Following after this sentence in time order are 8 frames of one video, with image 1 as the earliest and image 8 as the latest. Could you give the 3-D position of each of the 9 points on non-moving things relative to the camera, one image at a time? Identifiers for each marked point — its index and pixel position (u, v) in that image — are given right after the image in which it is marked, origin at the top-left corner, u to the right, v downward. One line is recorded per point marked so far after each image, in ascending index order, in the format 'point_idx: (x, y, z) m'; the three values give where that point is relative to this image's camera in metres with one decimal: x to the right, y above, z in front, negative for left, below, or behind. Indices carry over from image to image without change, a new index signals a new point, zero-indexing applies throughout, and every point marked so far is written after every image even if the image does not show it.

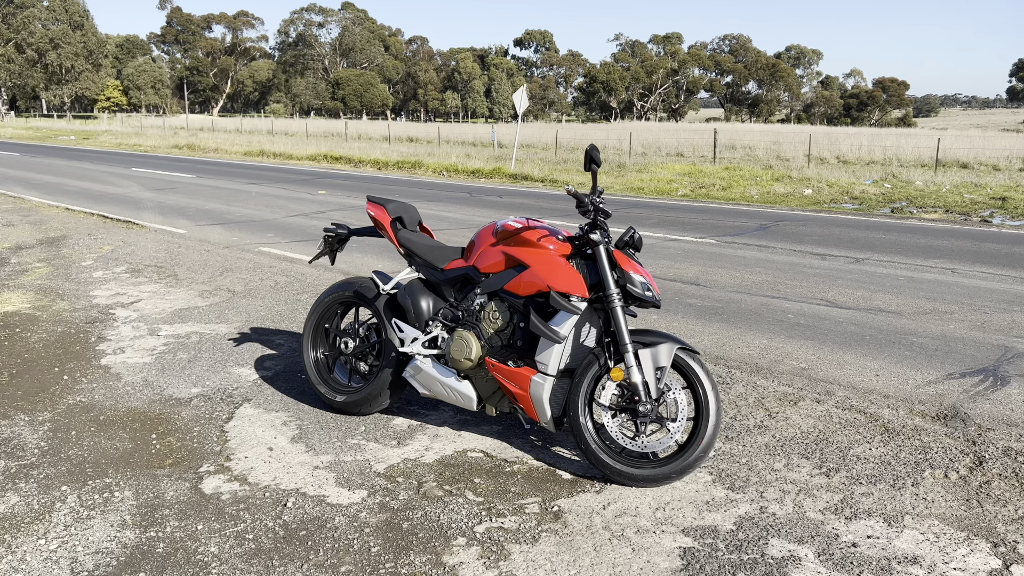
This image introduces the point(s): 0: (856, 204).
0: (+7.8, +1.9, +19.1) m
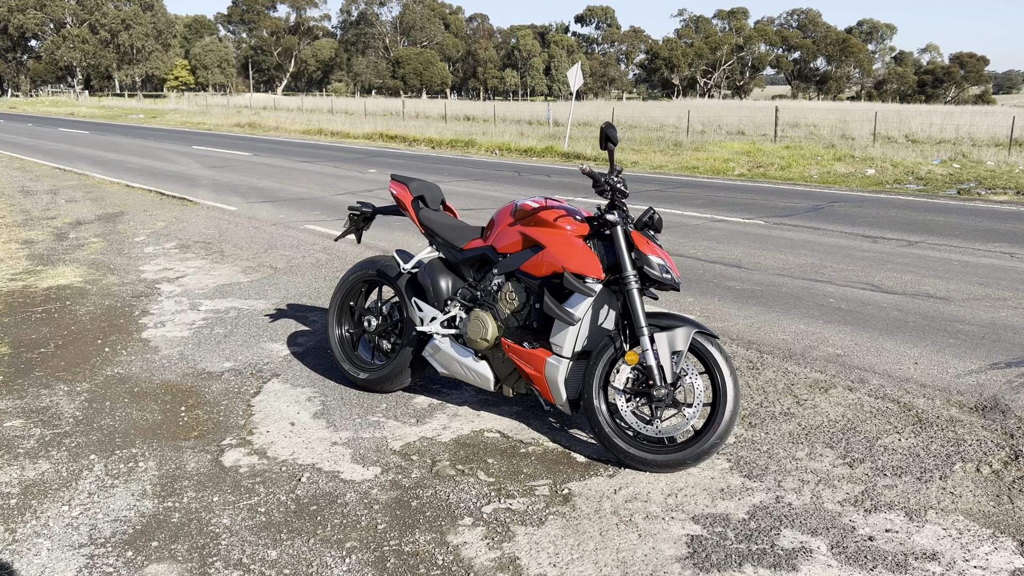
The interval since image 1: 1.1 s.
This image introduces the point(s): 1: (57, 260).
0: (+9.0, +2.3, +18.4) m
1: (-4.9, +0.3, +9.1) m
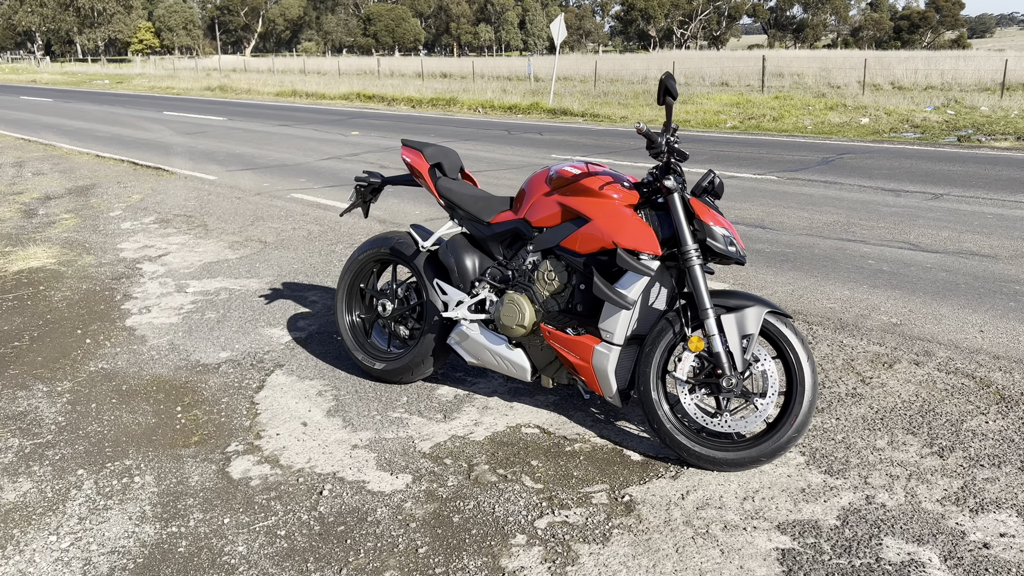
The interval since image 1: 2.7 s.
0: (+8.7, +3.3, +18.0) m
1: (-4.9, +0.5, +8.4) m
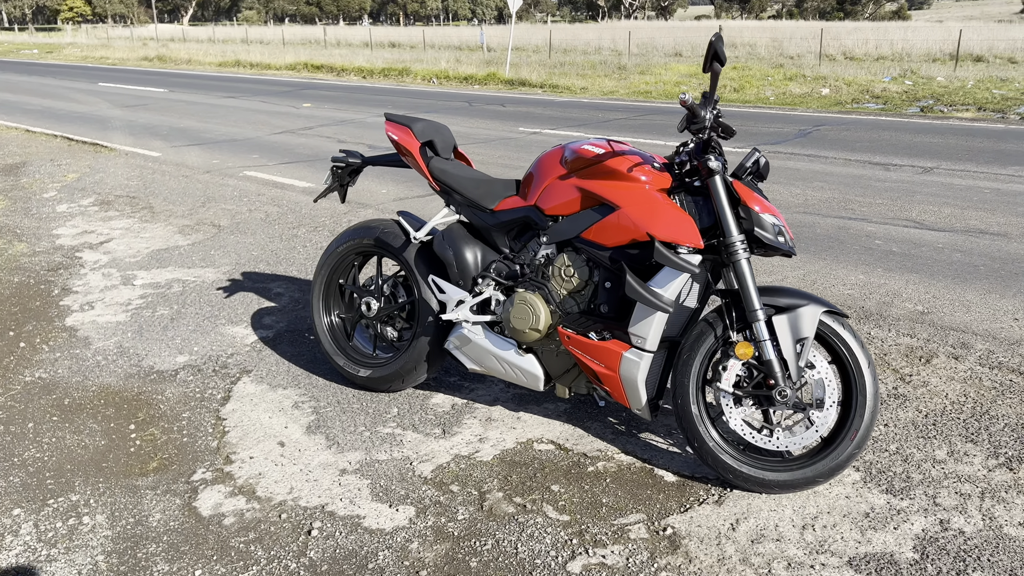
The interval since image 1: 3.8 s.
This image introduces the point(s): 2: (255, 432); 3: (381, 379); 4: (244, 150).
0: (+7.8, +3.9, +17.8) m
1: (-5.1, +0.6, +7.6) m
2: (-1.1, -0.6, +3.7) m
3: (-0.6, -0.4, +3.9) m
4: (-3.4, +1.8, +10.7) m
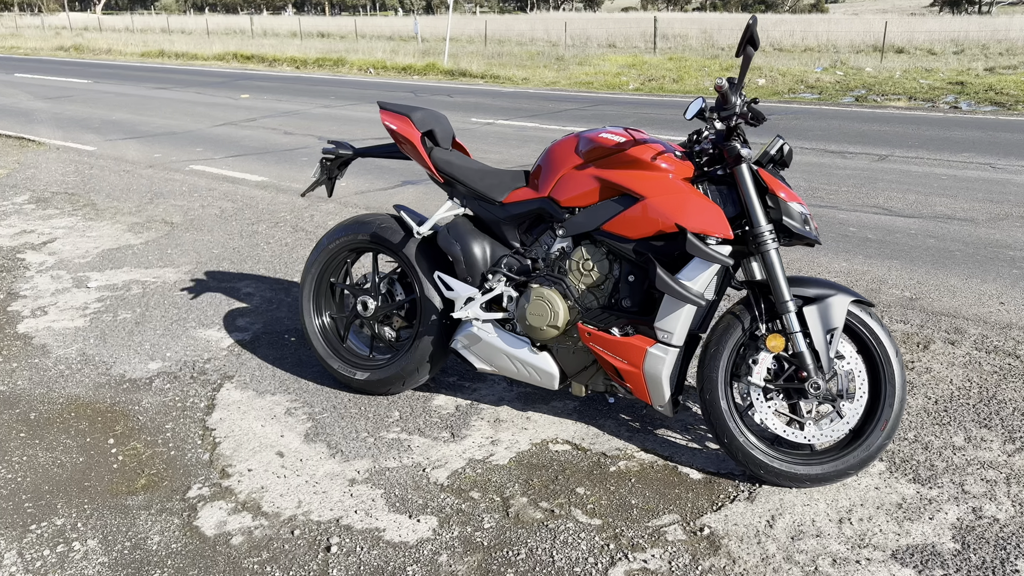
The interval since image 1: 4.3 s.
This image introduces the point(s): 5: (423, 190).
0: (+6.6, +4.2, +18.2) m
1: (-5.4, +0.5, +7.0) m
2: (-1.1, -0.6, +3.5) m
3: (-0.6, -0.4, +3.7) m
4: (-4.0, +1.8, +10.2) m
5: (-0.8, +0.9, +7.6) m
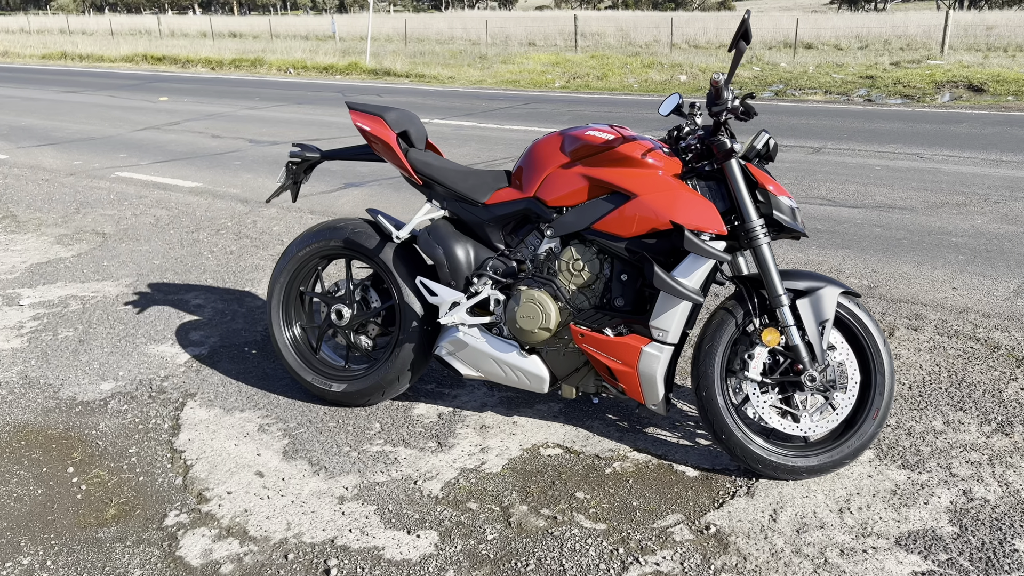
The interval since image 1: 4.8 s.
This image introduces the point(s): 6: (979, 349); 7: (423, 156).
0: (+5.0, +4.5, +18.7) m
1: (-5.8, +0.3, +6.4) m
2: (-1.1, -0.7, +3.3) m
3: (-0.7, -0.4, +3.6) m
4: (-4.7, +1.6, +9.7) m
5: (-1.3, +0.9, +7.4) m
6: (+2.2, -0.3, +4.0) m
7: (-0.4, +0.5, +3.4) m
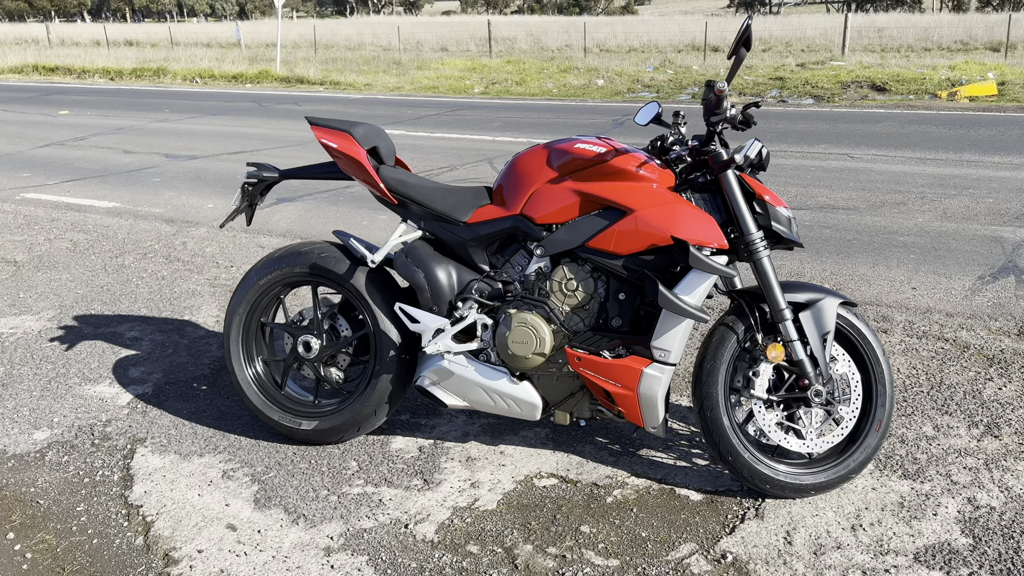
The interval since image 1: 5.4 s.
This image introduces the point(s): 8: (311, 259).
0: (+3.2, +4.4, +18.9) m
1: (-6.1, 0.0, +5.7) m
2: (-1.2, -0.8, +3.0) m
3: (-0.7, -0.6, +3.3) m
4: (-5.4, +1.3, +9.0) m
5: (-1.8, +0.7, +7.1) m
6: (+2.1, -0.3, +4.0) m
7: (-0.4, +0.4, +3.2) m
8: (-0.8, +0.1, +3.3) m
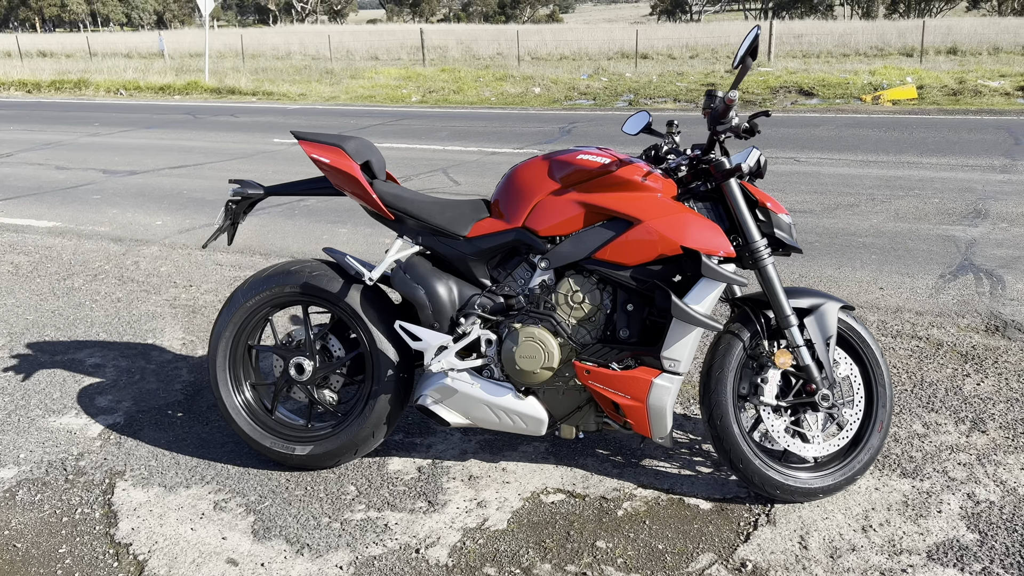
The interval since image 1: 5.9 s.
0: (+1.8, +4.3, +19.1) m
1: (-6.3, -0.3, +5.1) m
2: (-1.1, -0.9, +2.9) m
3: (-0.7, -0.6, +3.2) m
4: (-5.9, +1.0, +8.5) m
5: (-2.1, +0.5, +6.9) m
6: (+2.0, -0.3, +4.1) m
7: (-0.5, +0.4, +3.1) m
8: (-0.8, 0.0, +3.2) m
